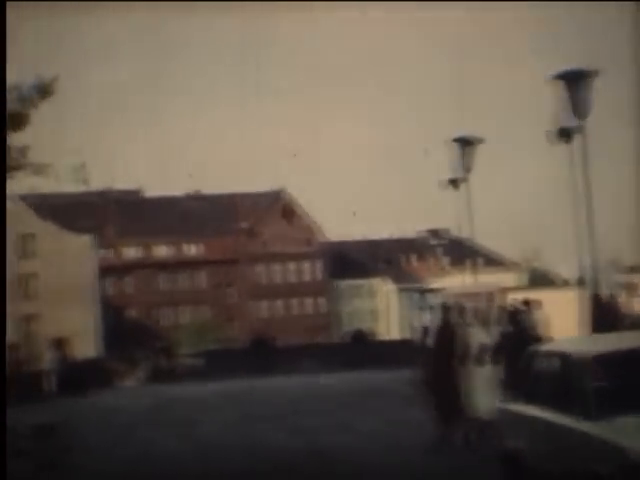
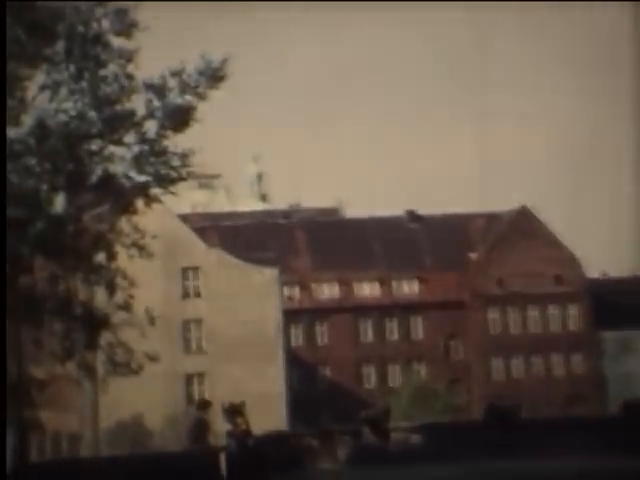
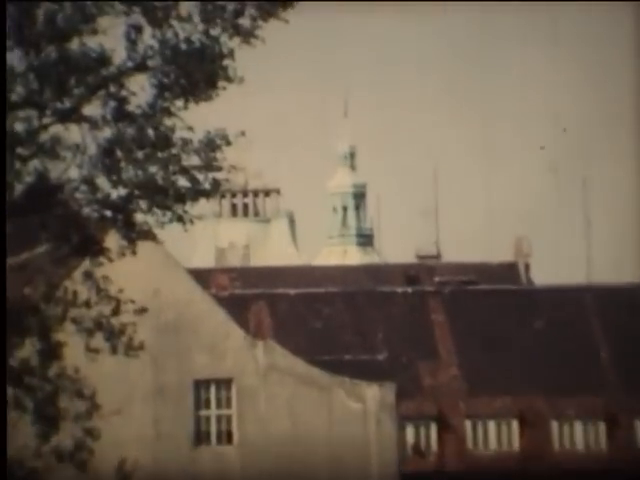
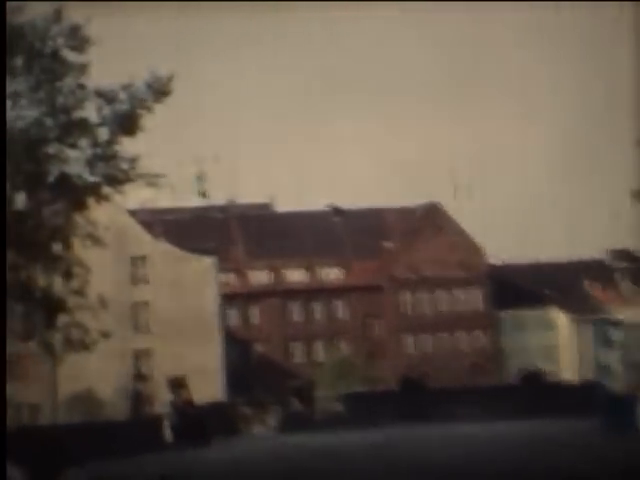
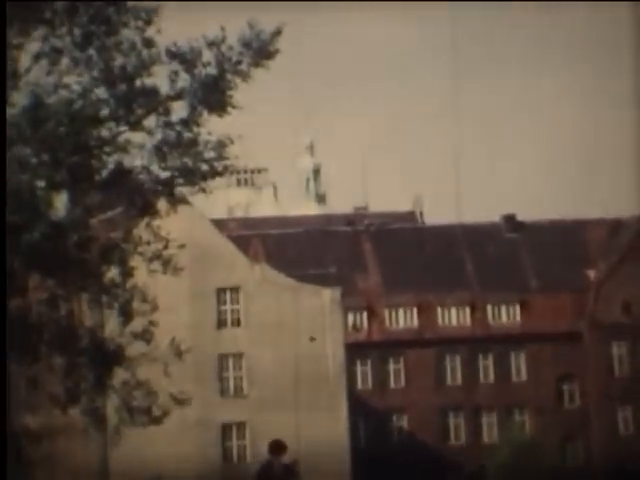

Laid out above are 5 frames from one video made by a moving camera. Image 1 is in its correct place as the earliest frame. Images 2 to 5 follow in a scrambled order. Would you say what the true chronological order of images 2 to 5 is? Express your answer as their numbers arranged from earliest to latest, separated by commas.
4, 2, 5, 3
